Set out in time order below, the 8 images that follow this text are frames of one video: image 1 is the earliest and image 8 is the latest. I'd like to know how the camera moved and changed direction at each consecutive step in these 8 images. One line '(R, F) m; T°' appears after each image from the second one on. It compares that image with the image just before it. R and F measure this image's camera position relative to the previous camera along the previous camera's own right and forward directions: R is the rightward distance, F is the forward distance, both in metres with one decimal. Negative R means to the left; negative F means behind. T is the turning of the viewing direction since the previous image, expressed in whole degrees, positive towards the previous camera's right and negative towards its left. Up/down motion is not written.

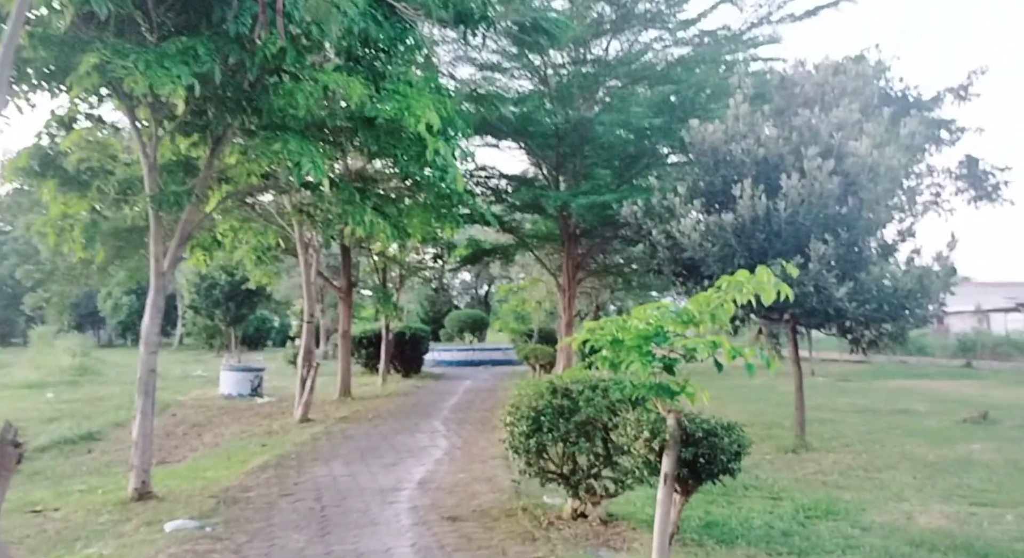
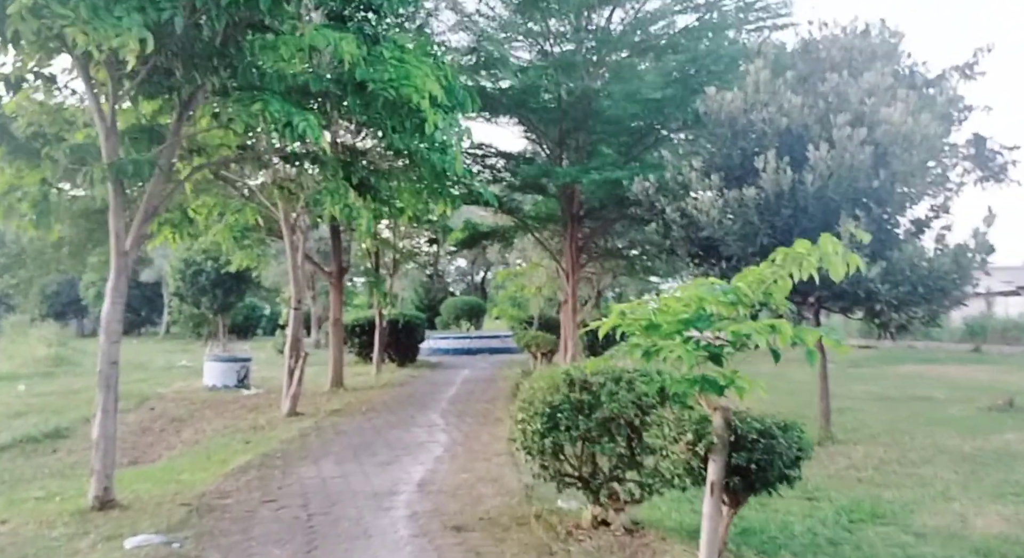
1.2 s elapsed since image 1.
(-0.1, +0.8) m; 0°
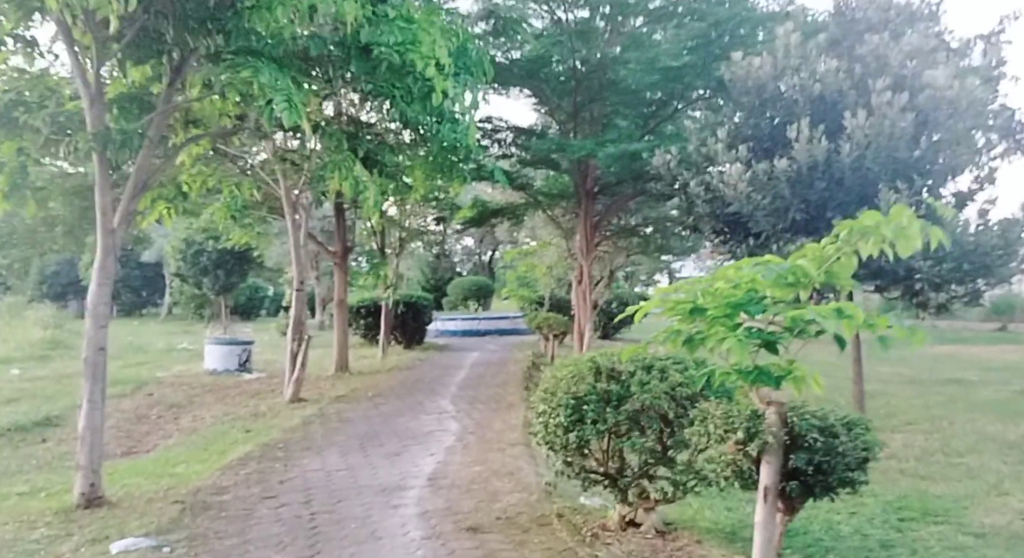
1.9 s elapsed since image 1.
(-0.1, +0.5) m; 0°
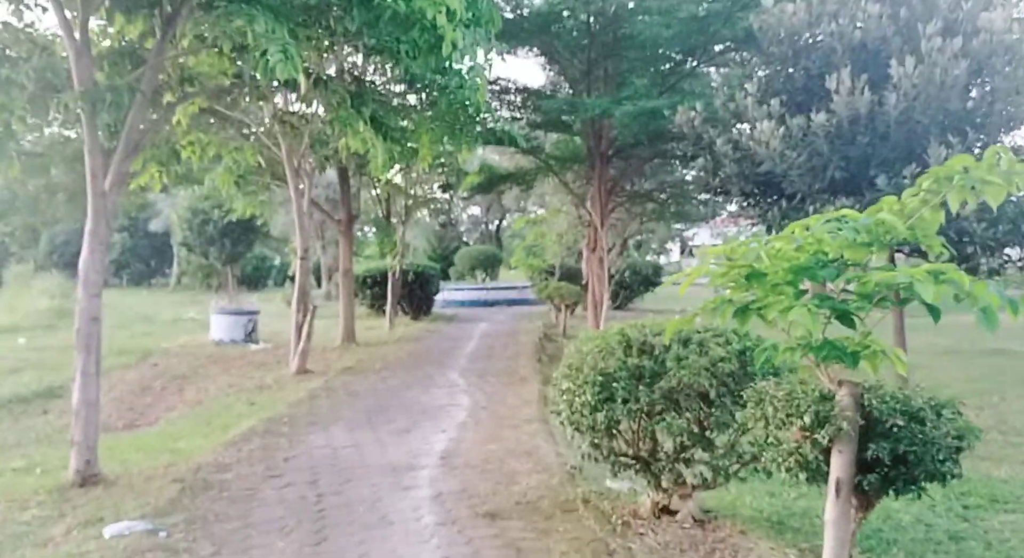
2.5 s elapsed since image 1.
(-0.1, +0.4) m; 0°
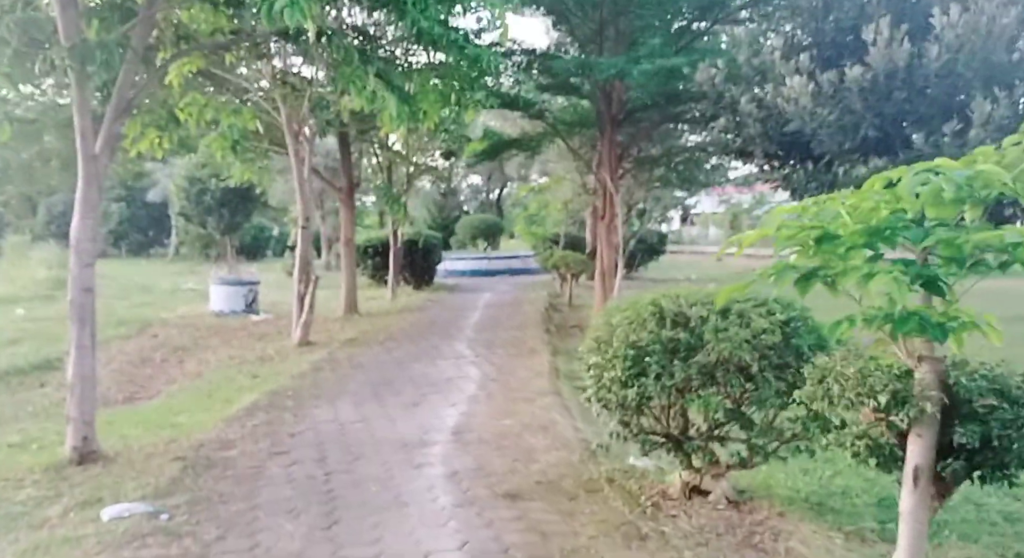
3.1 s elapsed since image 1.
(-0.1, +0.3) m; 0°
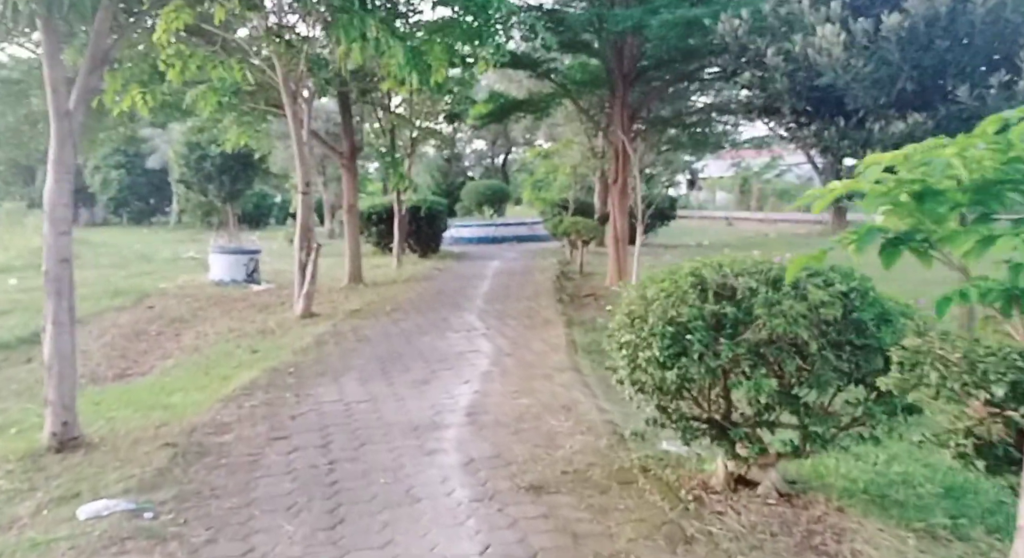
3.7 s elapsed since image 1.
(-0.1, +0.5) m; 0°
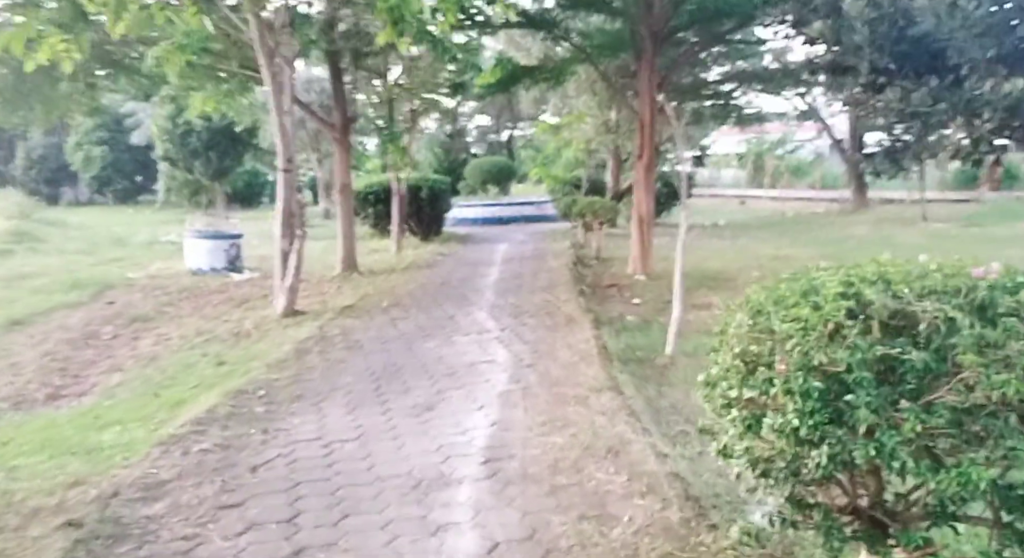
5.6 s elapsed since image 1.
(-0.1, +1.4) m; 0°
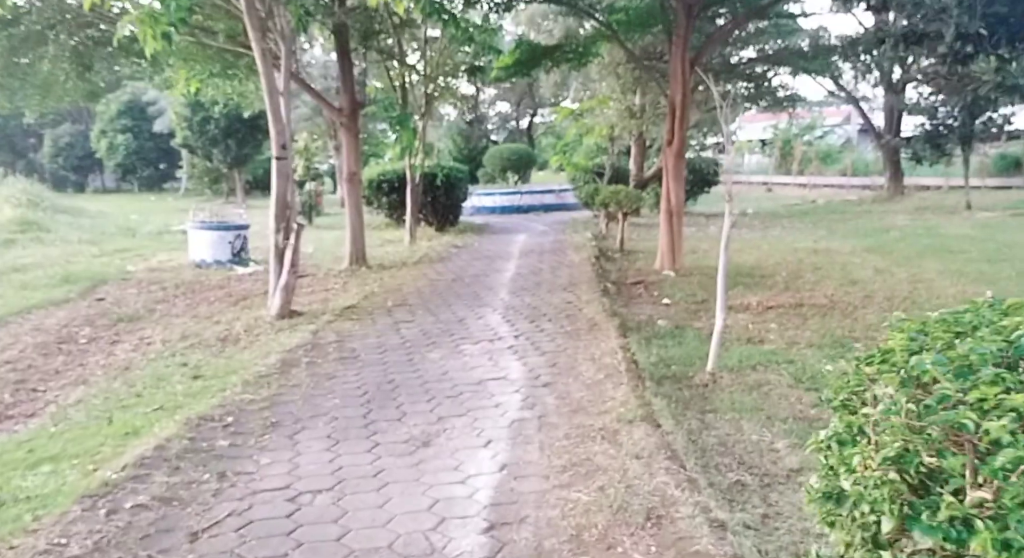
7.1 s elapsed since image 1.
(0.0, +1.0) m; -1°
